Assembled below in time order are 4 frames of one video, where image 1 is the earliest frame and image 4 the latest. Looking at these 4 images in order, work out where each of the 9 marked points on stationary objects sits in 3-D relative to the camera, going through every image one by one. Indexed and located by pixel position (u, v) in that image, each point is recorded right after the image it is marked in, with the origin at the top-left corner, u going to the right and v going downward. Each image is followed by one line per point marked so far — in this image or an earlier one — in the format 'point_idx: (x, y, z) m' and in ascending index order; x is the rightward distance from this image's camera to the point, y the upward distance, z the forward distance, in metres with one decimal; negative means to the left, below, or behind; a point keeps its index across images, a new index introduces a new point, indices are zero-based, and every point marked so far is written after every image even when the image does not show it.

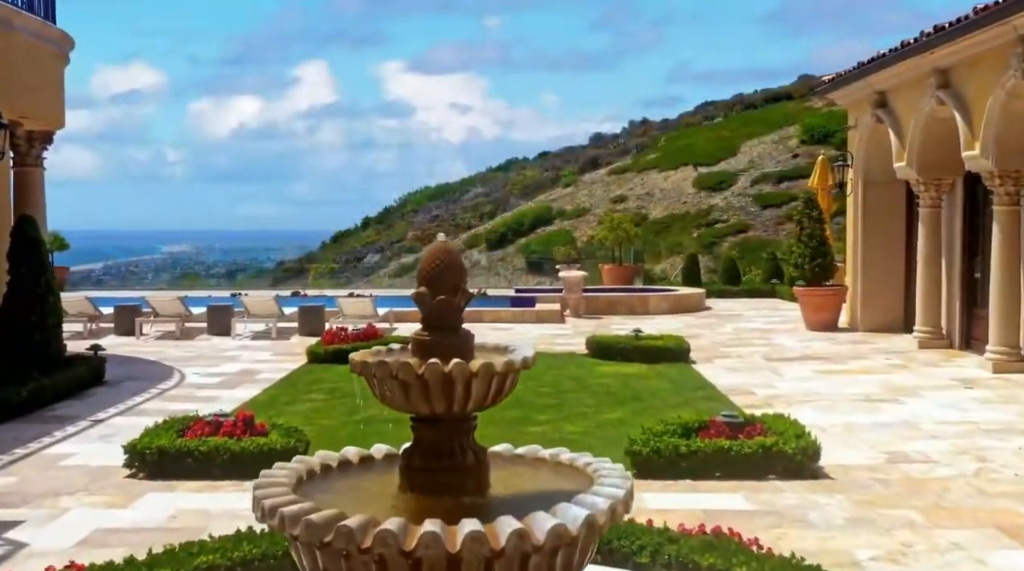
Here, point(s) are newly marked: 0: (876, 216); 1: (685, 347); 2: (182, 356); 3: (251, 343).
0: (+4.8, +0.9, +14.2) m
1: (+1.9, -0.7, +11.9) m
2: (-3.8, -0.8, +12.5) m
3: (-3.3, -0.7, +13.6) m
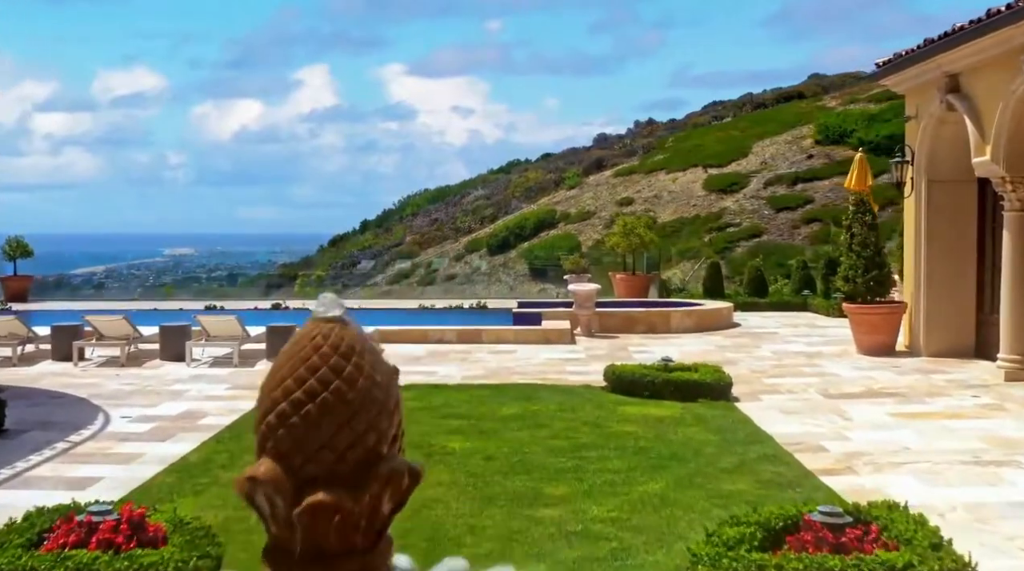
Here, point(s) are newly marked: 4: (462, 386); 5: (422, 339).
0: (+4.8, +0.7, +12.1) m
1: (+1.9, -0.9, +9.8) m
2: (-3.8, -1.0, +10.4) m
3: (-3.3, -0.9, +11.5) m
4: (-0.5, -1.0, +10.5) m
5: (-1.2, -0.7, +14.3) m
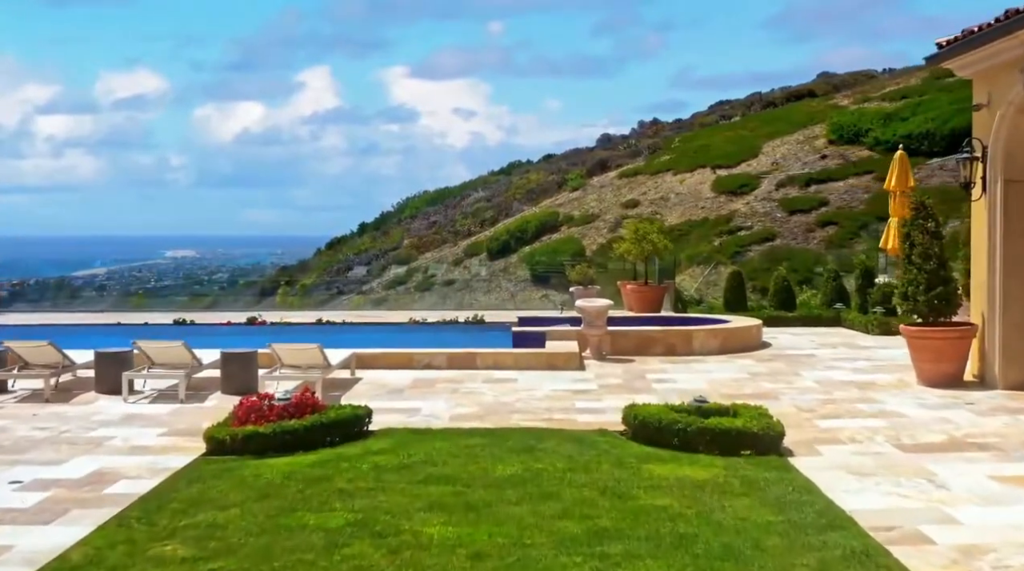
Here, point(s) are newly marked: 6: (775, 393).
0: (+4.8, +0.5, +10.2) m
1: (+1.9, -1.0, +7.9) m
2: (-3.8, -1.2, +8.5) m
3: (-3.3, -1.1, +9.6) m
4: (-0.5, -1.2, +8.6) m
5: (-1.2, -0.9, +12.4) m
6: (+2.6, -1.1, +10.5) m
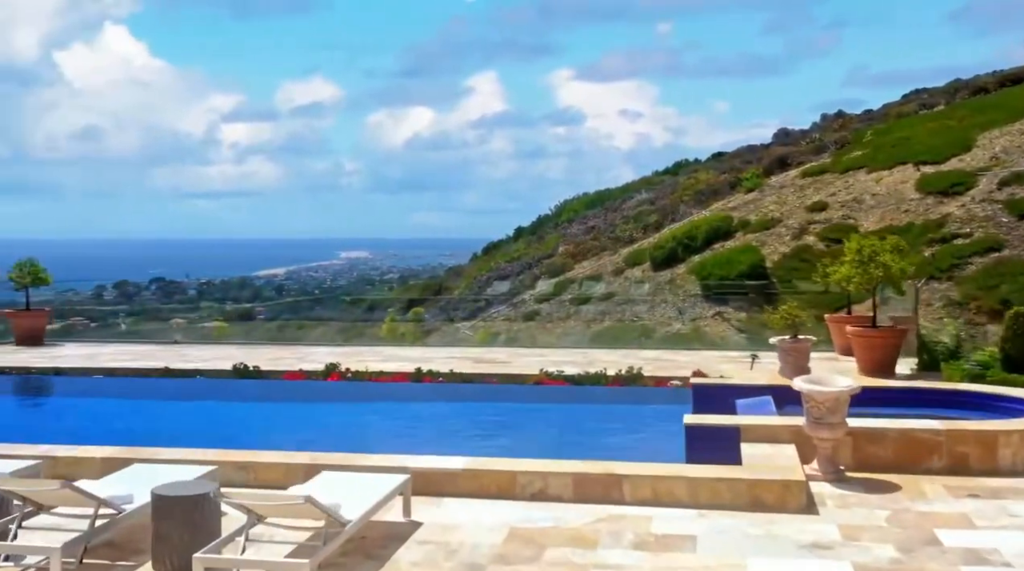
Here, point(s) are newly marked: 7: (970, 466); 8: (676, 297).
0: (+5.6, 0.0, +4.2) m
1: (+2.4, -1.5, +2.4) m
2: (-3.2, -1.6, +3.9) m
3: (-2.5, -1.6, +4.9) m
4: (+0.1, -1.6, +3.4) m
5: (0.0, -1.4, +7.3) m
6: (+3.4, -1.6, +4.9) m
7: (+3.3, -1.3, +7.8) m
8: (+2.9, -0.3, +18.9) m
